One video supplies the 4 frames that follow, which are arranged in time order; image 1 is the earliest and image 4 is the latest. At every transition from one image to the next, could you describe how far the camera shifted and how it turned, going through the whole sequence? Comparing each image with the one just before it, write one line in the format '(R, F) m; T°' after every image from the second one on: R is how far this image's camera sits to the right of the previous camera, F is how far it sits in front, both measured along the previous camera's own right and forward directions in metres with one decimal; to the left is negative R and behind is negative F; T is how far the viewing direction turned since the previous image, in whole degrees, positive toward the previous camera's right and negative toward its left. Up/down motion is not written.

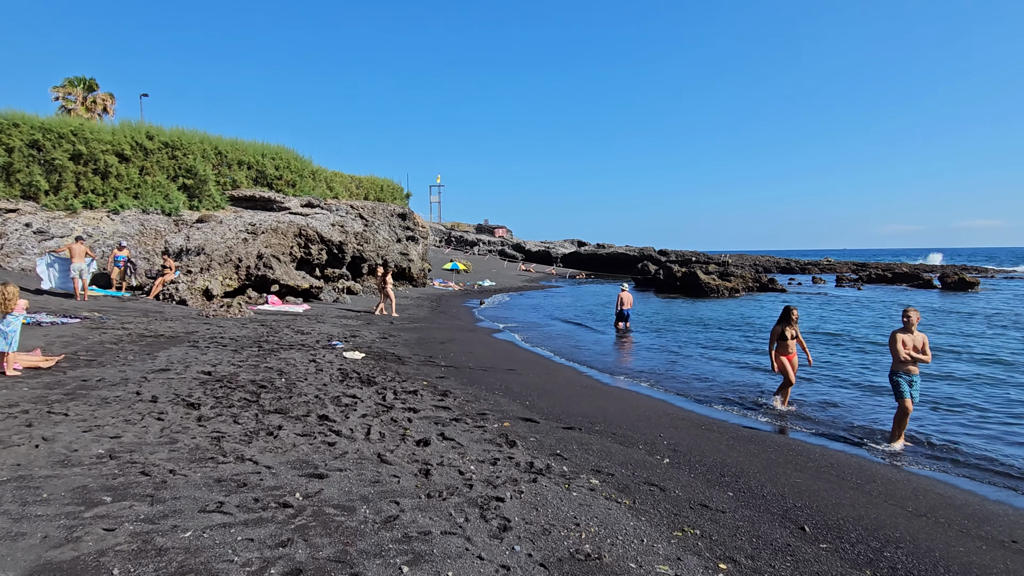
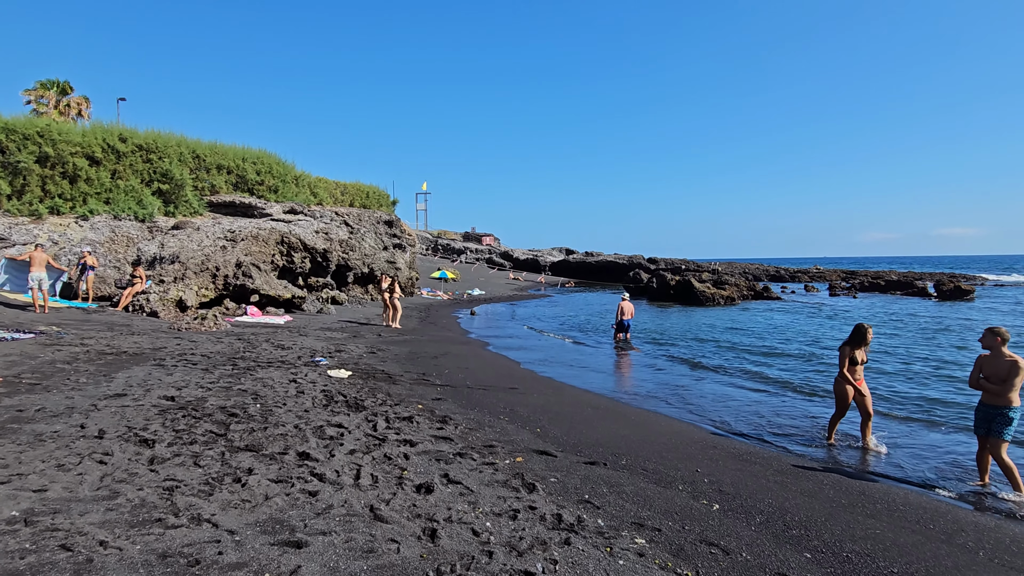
(-0.2, +0.8) m; +1°
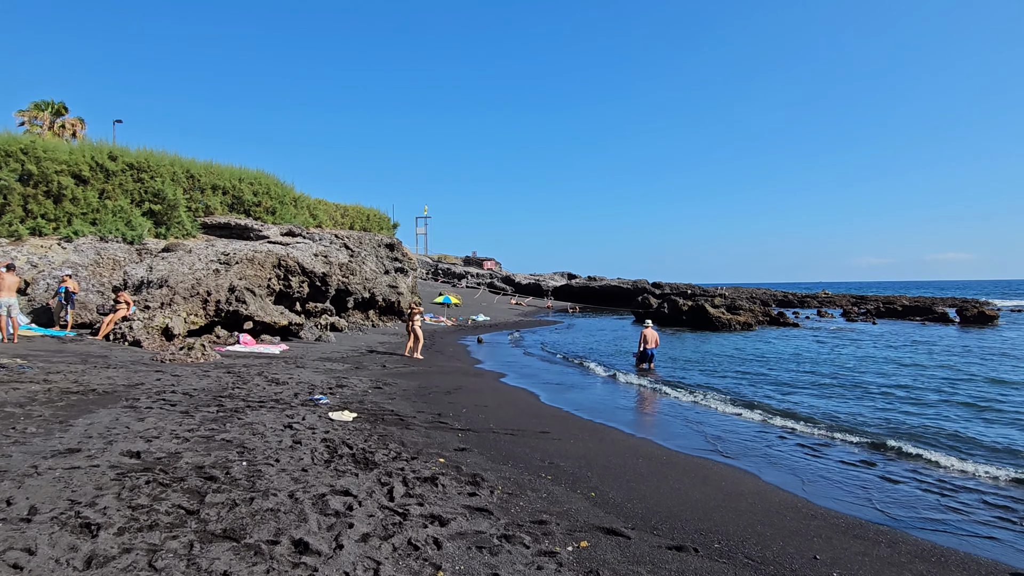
(-0.4, +1.1) m; 0°
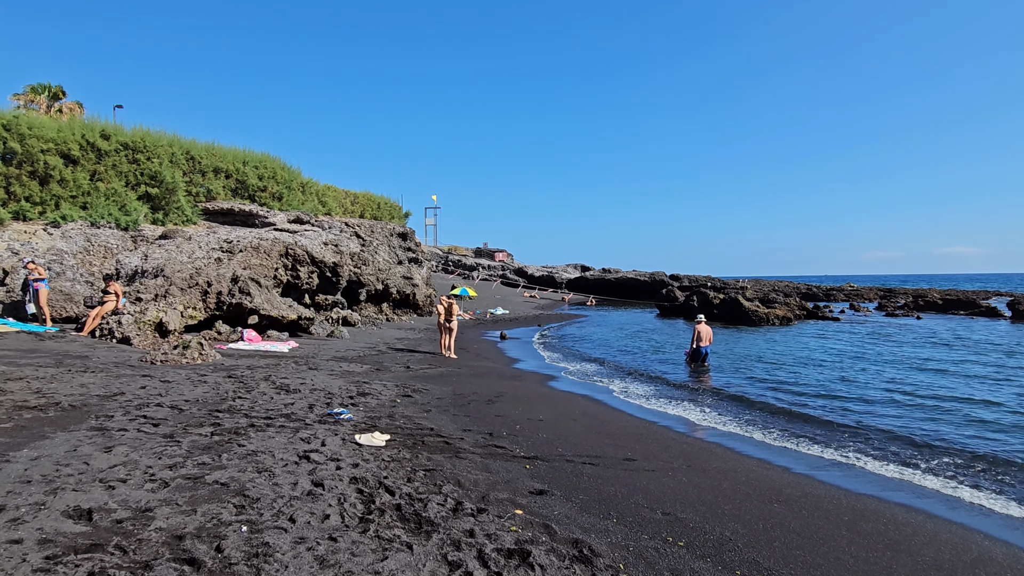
(-0.7, +1.6) m; 0°
